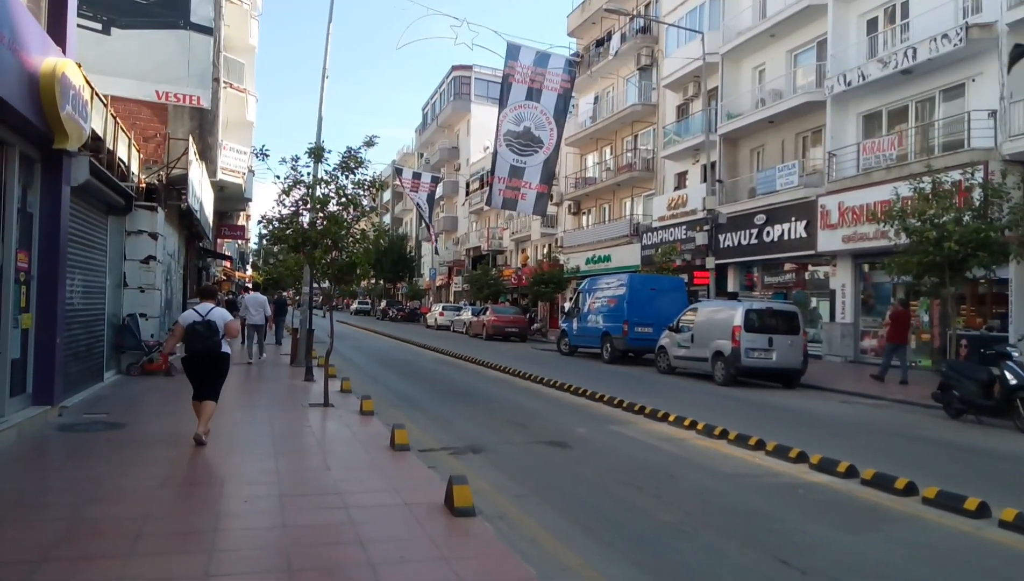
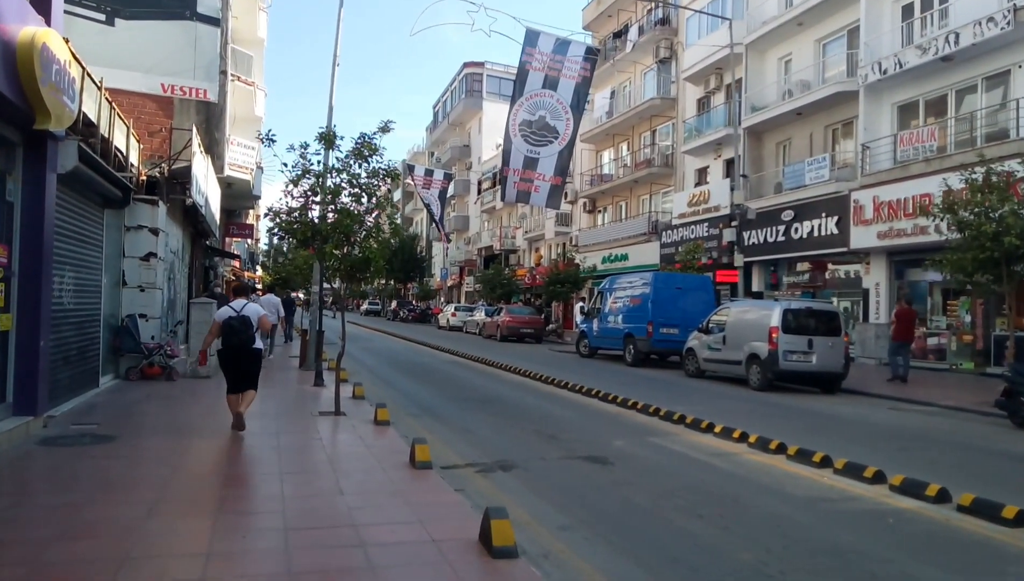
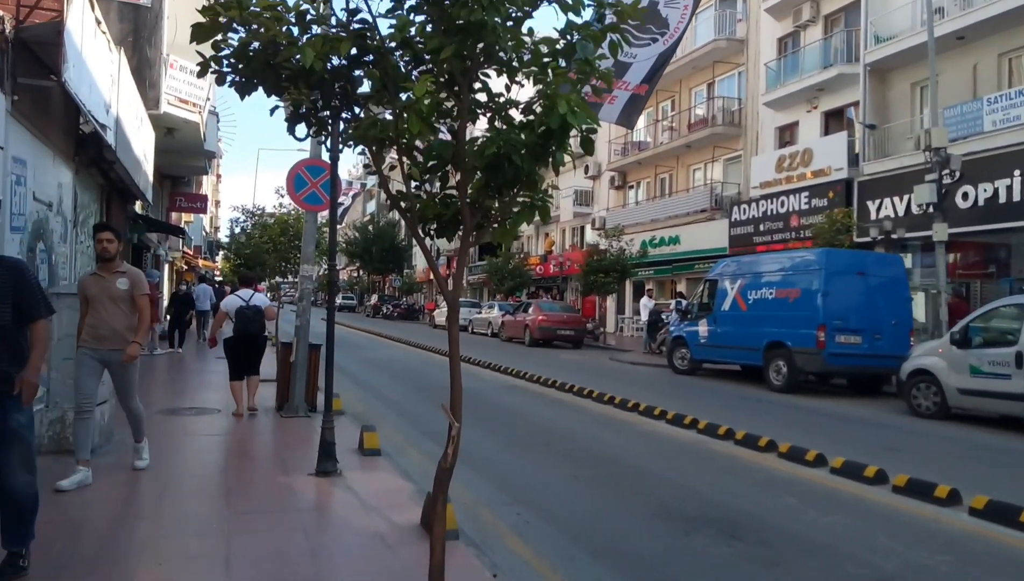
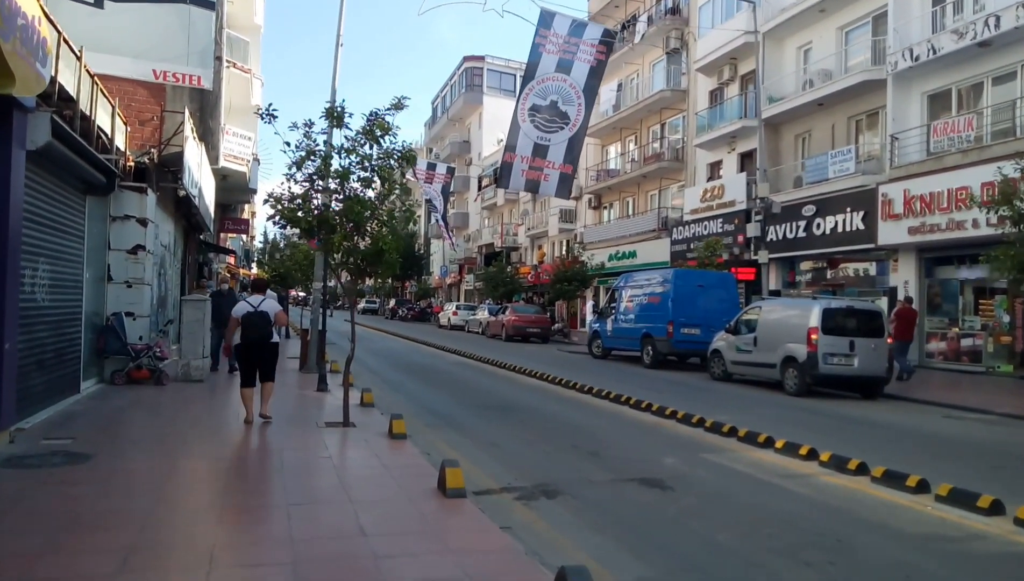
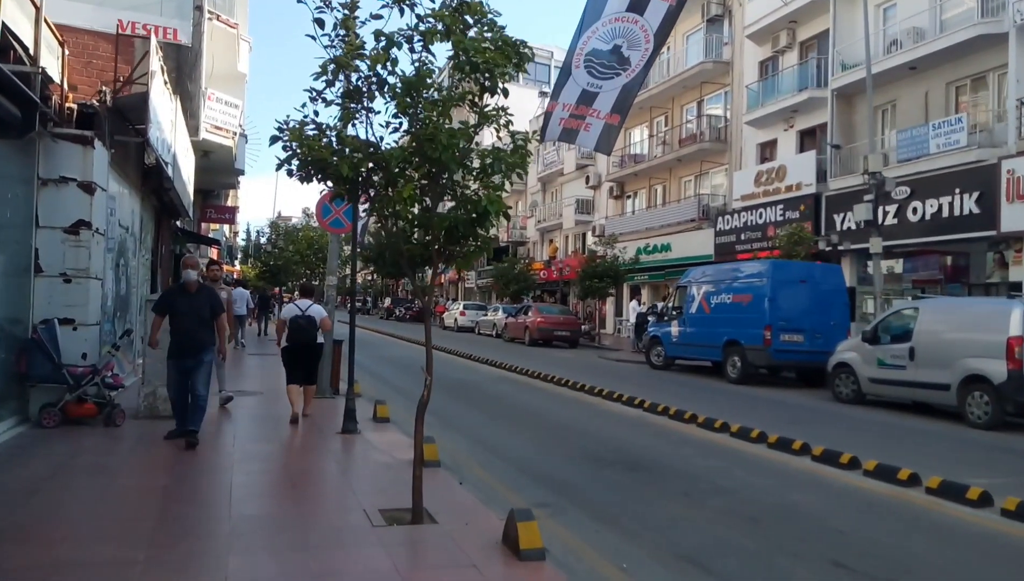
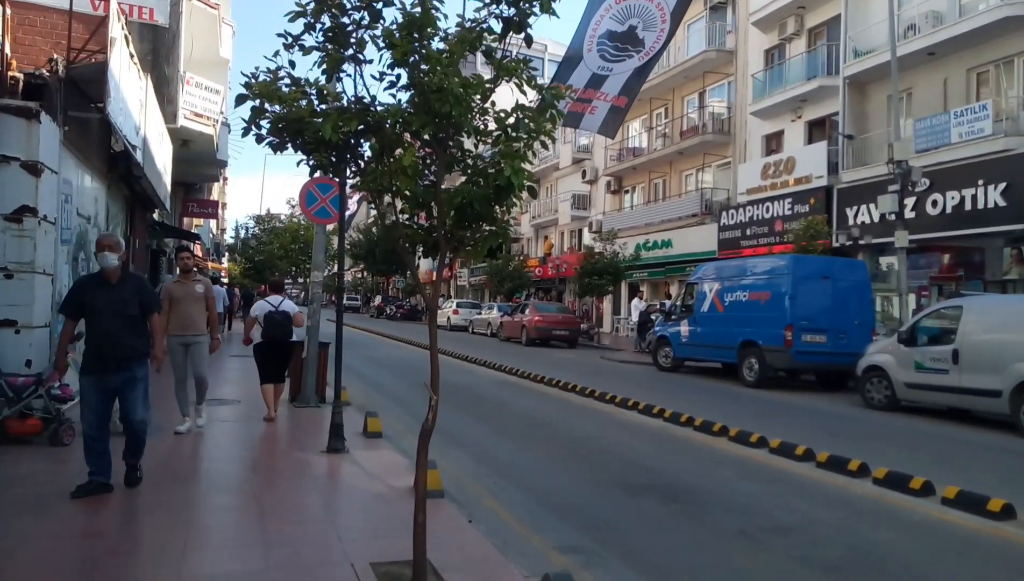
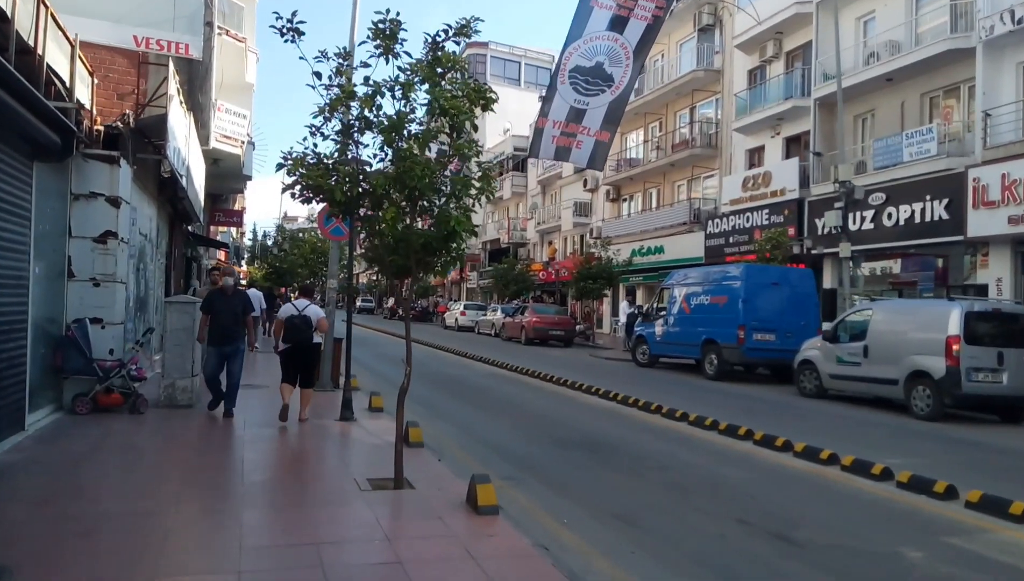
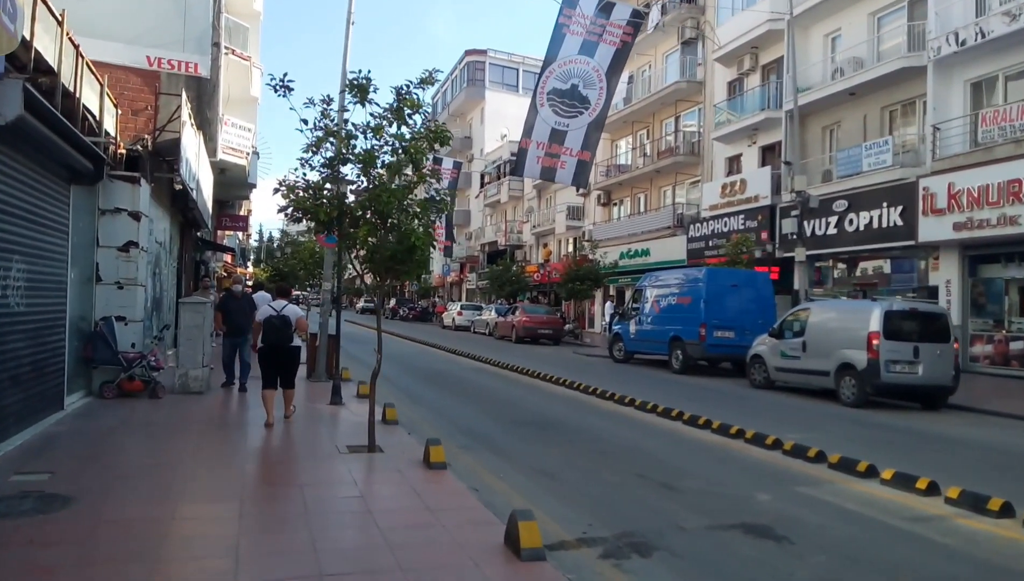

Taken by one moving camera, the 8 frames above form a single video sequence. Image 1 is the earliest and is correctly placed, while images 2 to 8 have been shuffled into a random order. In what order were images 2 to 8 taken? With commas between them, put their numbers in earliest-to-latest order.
2, 4, 8, 7, 5, 6, 3
